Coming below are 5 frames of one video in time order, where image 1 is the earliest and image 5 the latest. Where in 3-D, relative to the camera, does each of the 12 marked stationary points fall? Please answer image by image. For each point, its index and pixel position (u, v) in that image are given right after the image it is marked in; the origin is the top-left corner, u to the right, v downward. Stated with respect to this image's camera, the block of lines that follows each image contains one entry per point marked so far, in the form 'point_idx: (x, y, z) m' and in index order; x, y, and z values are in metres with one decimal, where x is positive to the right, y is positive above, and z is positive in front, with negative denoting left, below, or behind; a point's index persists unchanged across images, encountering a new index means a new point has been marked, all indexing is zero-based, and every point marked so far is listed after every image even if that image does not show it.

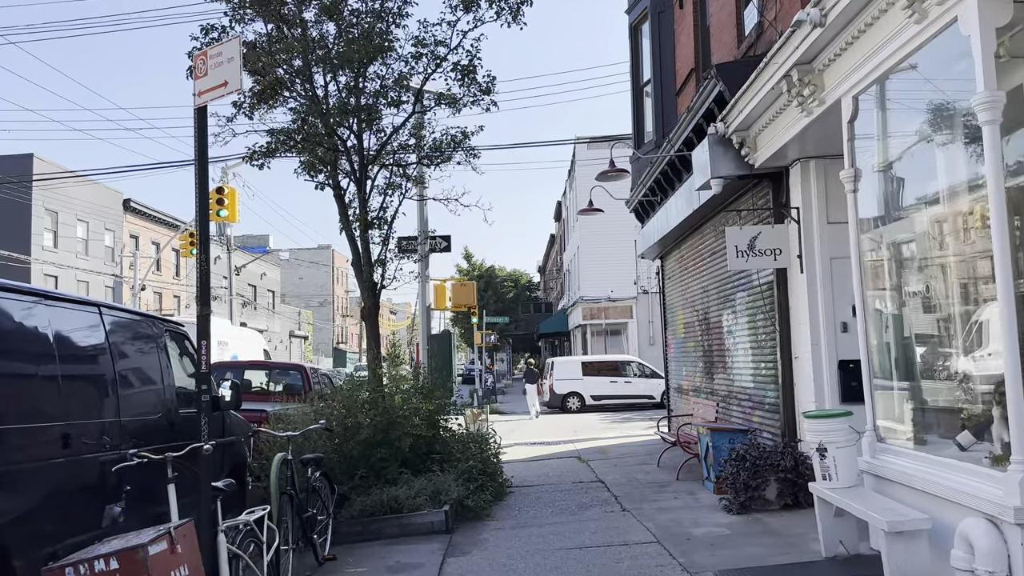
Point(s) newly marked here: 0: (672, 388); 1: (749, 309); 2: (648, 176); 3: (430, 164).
0: (+2.7, -1.7, +13.6) m
1: (+2.7, -0.2, +9.2) m
2: (+2.1, +1.7, +12.8) m
3: (-1.0, +1.6, +10.6) m
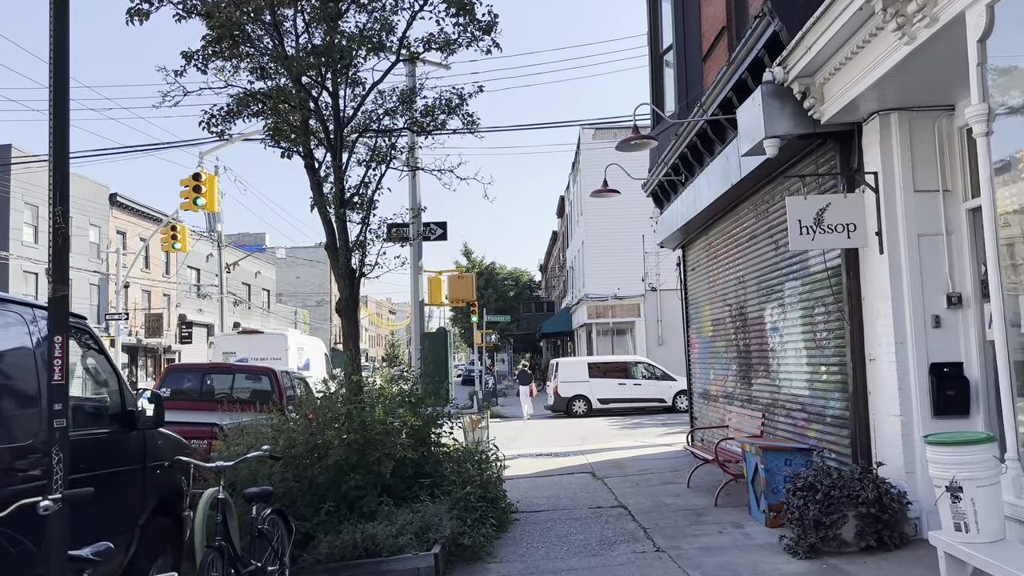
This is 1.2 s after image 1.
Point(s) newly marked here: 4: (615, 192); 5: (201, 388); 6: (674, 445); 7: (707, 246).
0: (+2.7, -1.6, +12.1) m
1: (+2.7, -0.1, +7.7) m
2: (+2.2, +1.9, +11.2) m
3: (-1.0, +1.7, +9.1) m
4: (+1.5, +1.4, +11.6) m
5: (-3.6, -1.2, +9.5) m
6: (+2.7, -2.6, +13.6) m
7: (+2.7, +0.6, +11.3) m
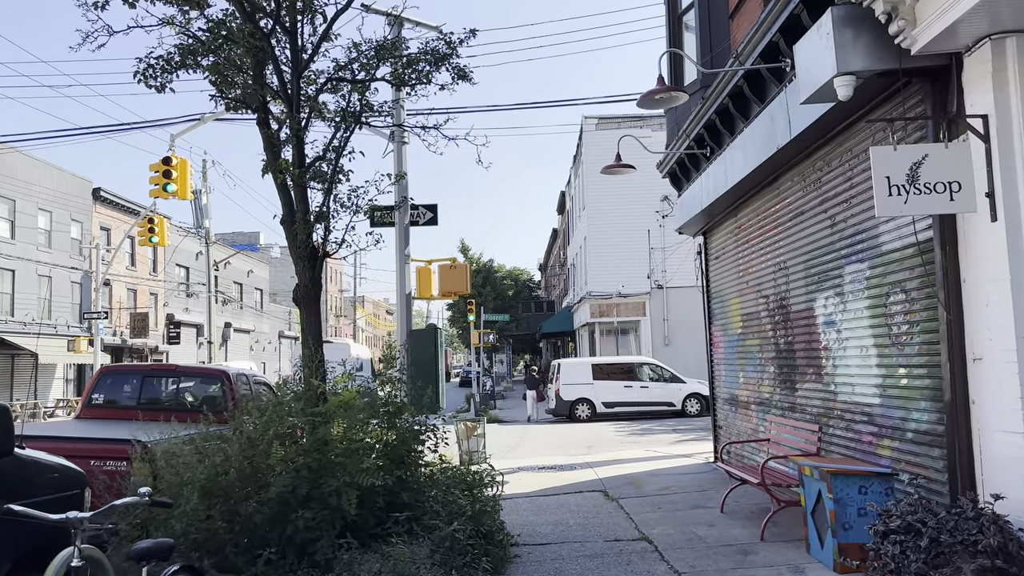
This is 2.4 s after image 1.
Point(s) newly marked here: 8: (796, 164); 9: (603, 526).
0: (+2.7, -1.5, +10.6) m
1: (+2.7, 0.0, +6.2) m
2: (+2.2, +2.0, +9.8) m
3: (-1.0, +1.8, +7.6) m
4: (+1.4, +1.5, +10.1) m
5: (-3.6, -1.0, +8.0) m
6: (+2.7, -2.5, +12.2) m
7: (+2.7, +0.7, +9.8) m
8: (+2.6, +1.1, +7.6) m
9: (+0.8, -2.1, +7.4) m
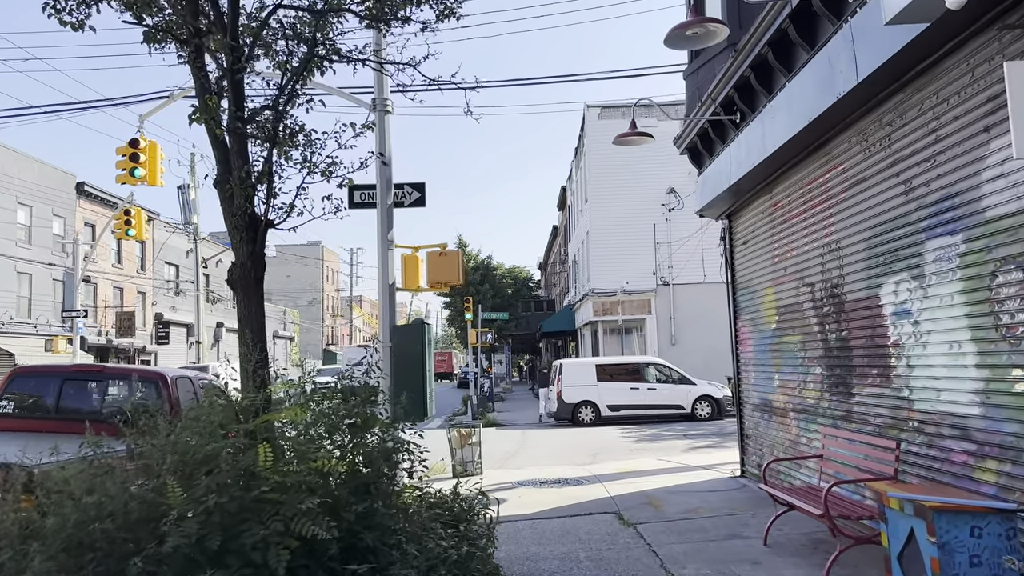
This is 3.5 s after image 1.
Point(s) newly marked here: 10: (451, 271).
0: (+2.7, -1.4, +9.2) m
1: (+2.7, +0.2, +4.8) m
2: (+2.1, +2.1, +8.4) m
3: (-1.0, +2.0, +6.2) m
4: (+1.4, +1.6, +8.7) m
5: (-3.6, -0.9, +6.6) m
6: (+2.6, -2.4, +10.8) m
7: (+2.6, +0.8, +8.5) m
8: (+2.6, +1.3, +6.2) m
9: (+0.8, -2.0, +6.0) m
10: (-0.7, +0.2, +9.8) m
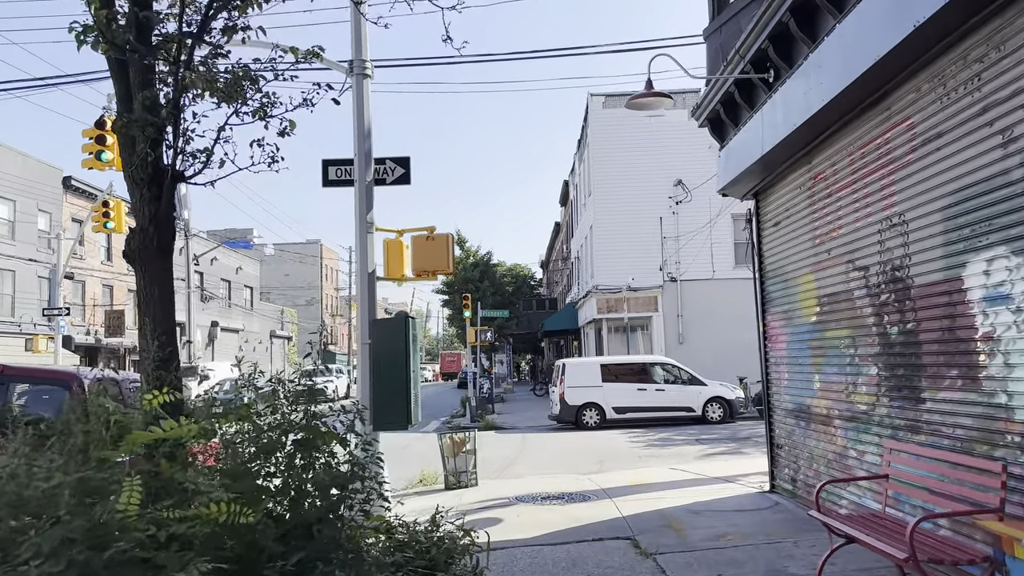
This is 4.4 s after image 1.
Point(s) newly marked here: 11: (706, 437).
0: (+2.7, -1.3, +8.0) m
1: (+2.7, +0.3, +3.6) m
2: (+2.1, +2.2, +7.2) m
3: (-1.1, +2.1, +5.0) m
4: (+1.4, +1.7, +7.5) m
5: (-3.7, -0.8, +5.4) m
6: (+2.6, -2.3, +9.6) m
7: (+2.6, +0.9, +7.3) m
8: (+2.6, +1.4, +5.0) m
9: (+0.7, -1.9, +4.8) m
10: (-0.7, +0.3, +8.6) m
11: (+3.9, -3.0, +16.5) m
